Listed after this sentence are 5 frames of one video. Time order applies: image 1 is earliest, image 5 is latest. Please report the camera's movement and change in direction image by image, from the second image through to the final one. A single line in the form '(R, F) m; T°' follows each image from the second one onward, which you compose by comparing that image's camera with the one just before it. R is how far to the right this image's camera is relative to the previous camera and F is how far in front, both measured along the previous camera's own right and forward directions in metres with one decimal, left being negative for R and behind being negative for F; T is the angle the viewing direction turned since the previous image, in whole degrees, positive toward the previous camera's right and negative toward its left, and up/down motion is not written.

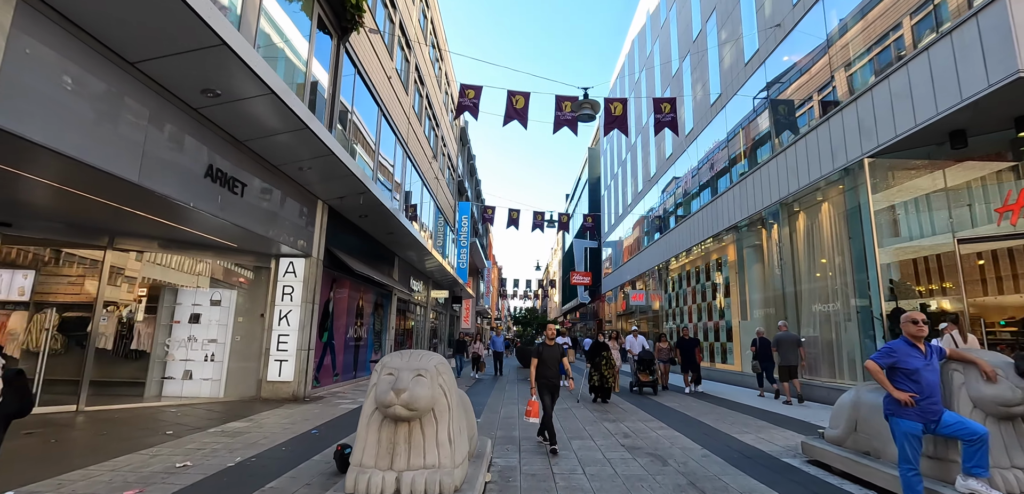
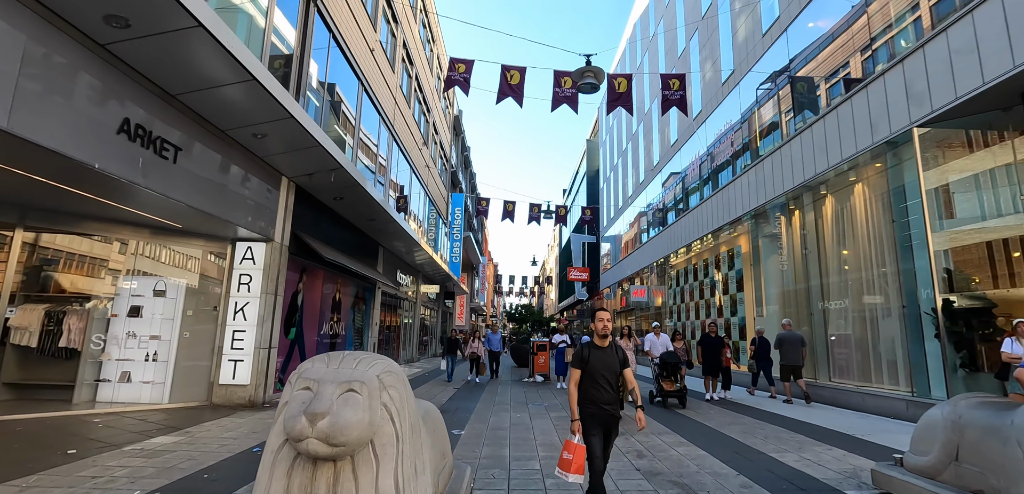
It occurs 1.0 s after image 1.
(+0.1, +1.3) m; 0°
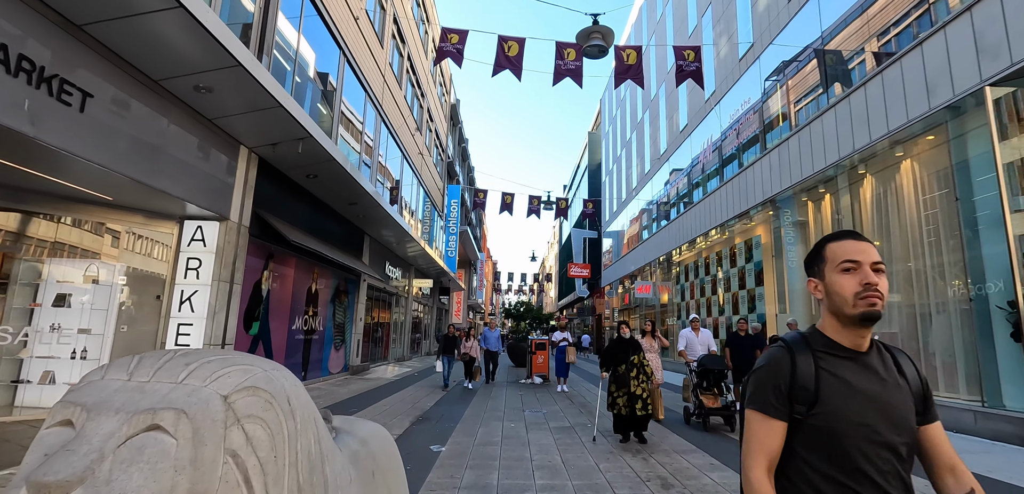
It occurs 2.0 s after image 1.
(+0.1, +1.2) m; 0°
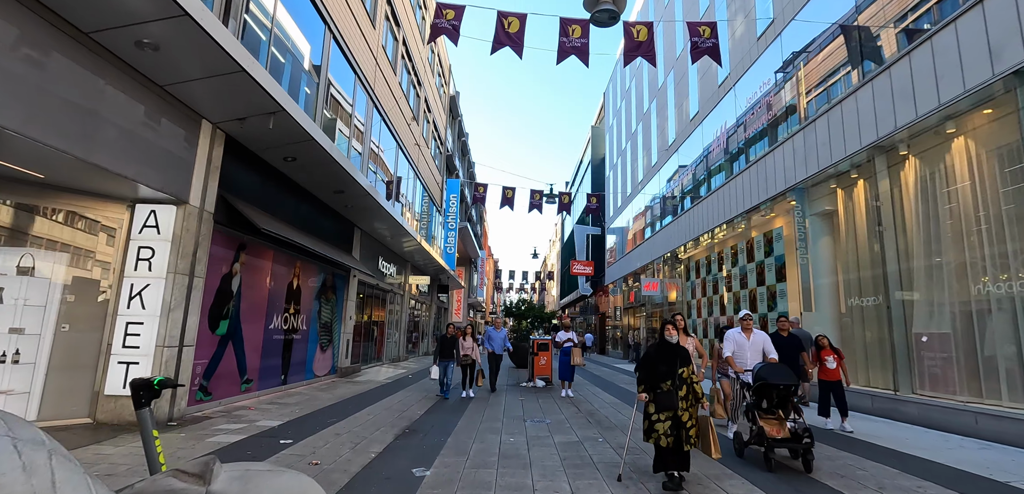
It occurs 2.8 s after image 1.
(0.0, +1.0) m; 0°
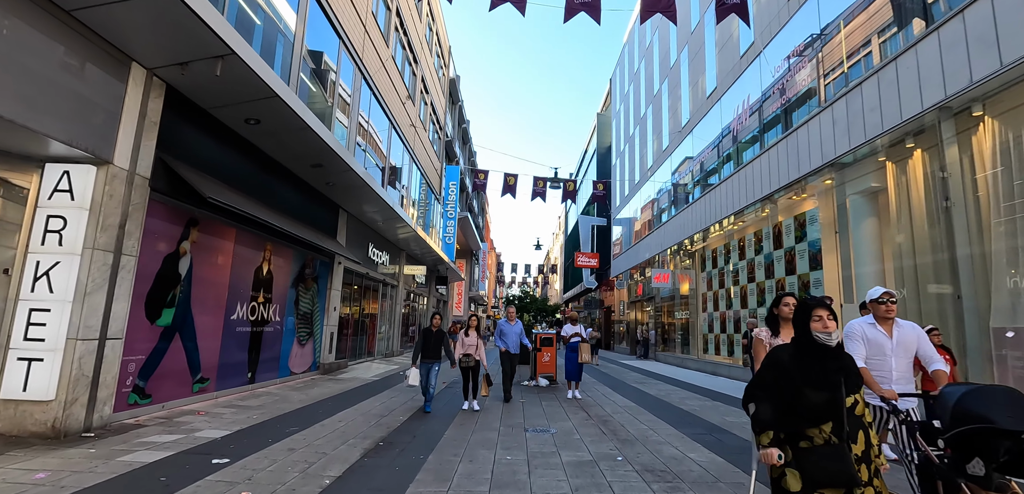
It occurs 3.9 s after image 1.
(+0.1, +1.3) m; 0°
